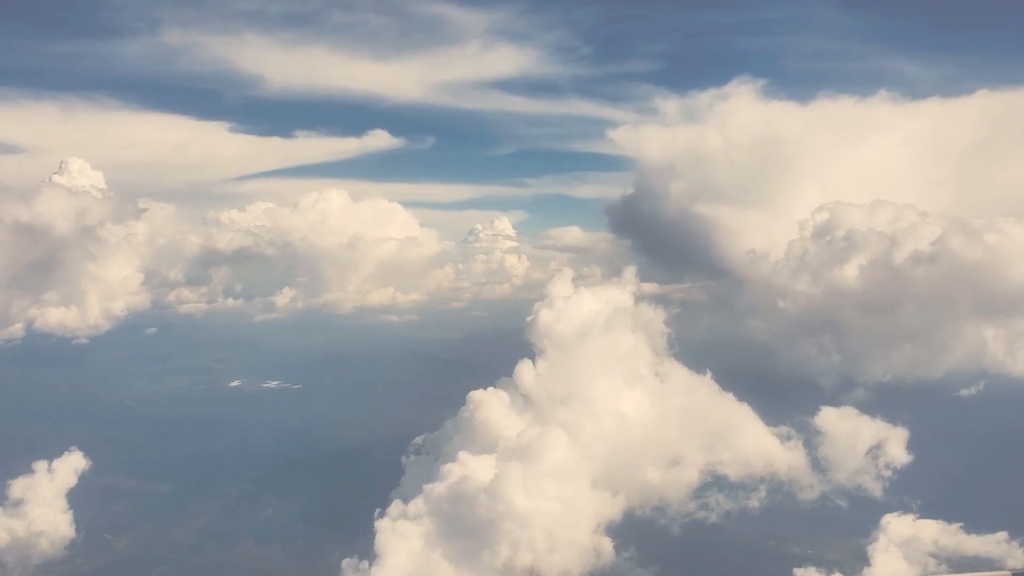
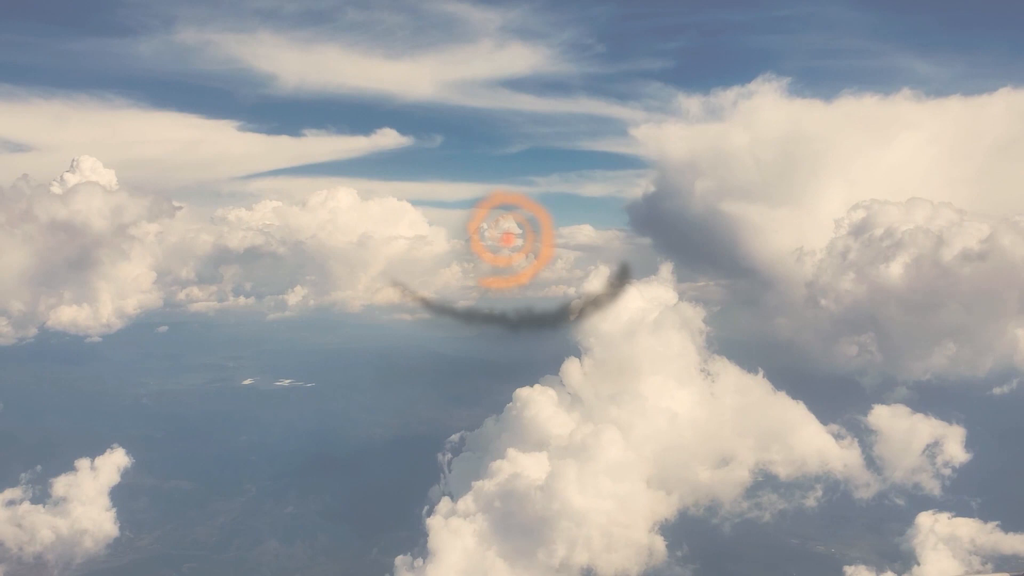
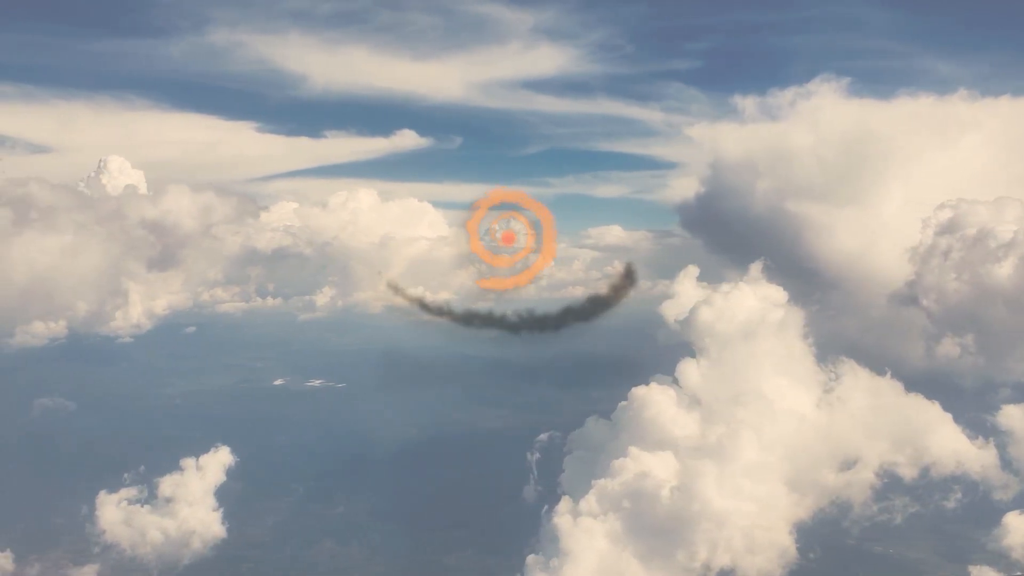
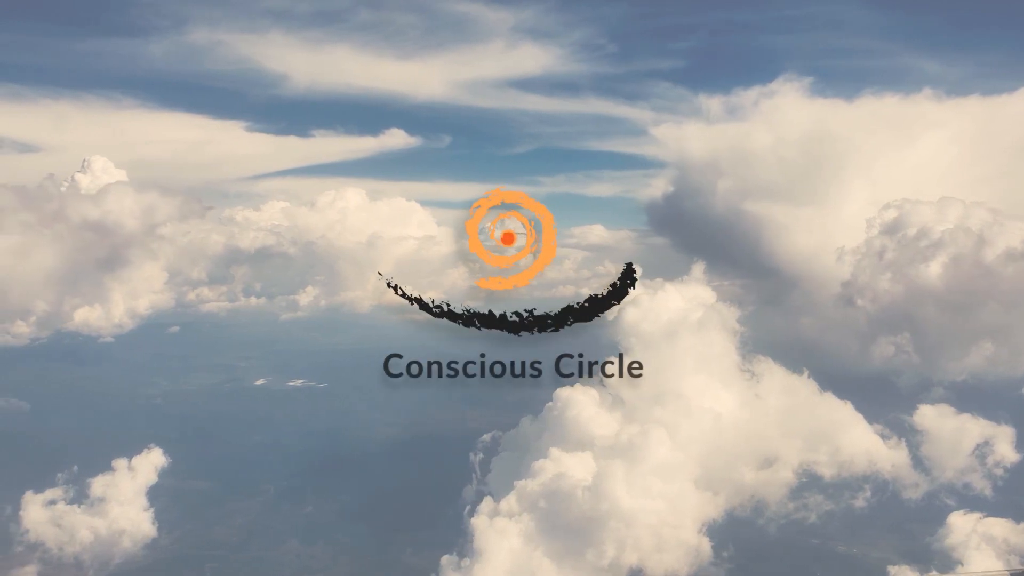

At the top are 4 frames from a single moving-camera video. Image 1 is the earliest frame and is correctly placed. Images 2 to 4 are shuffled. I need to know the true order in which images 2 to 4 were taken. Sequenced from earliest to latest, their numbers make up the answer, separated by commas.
2, 4, 3
